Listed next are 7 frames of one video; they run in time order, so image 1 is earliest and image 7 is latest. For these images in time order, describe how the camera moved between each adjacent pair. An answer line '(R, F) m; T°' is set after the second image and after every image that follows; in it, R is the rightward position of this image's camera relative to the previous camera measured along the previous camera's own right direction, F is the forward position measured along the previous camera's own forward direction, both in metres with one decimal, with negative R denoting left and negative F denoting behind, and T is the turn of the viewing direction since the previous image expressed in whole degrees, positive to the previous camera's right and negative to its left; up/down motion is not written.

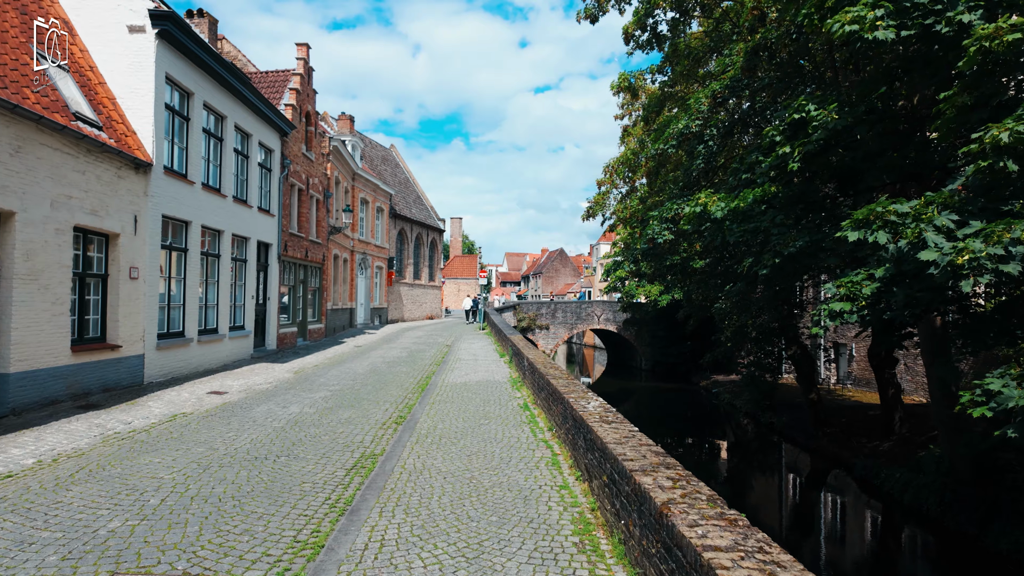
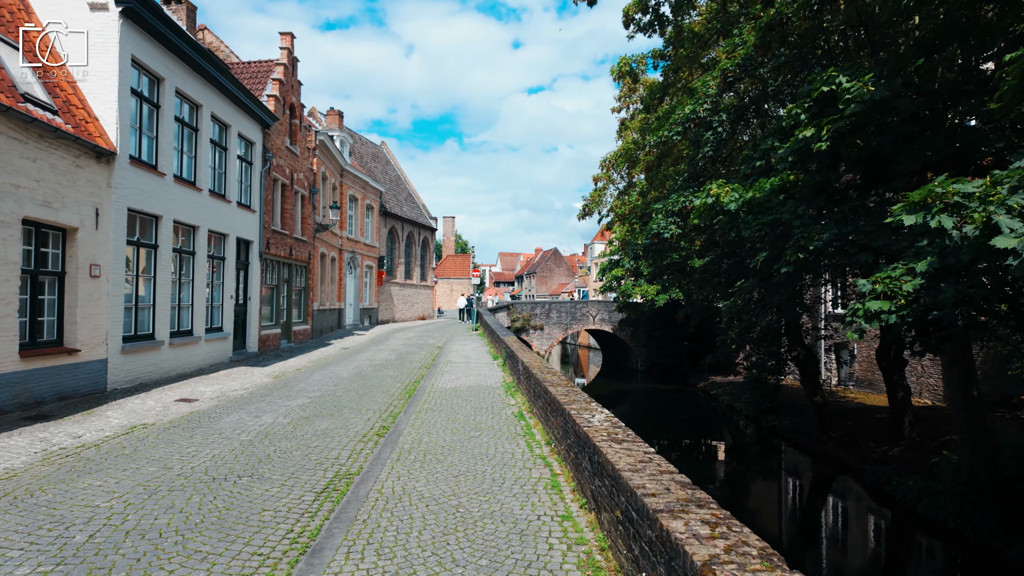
(0.0, +0.7) m; +1°
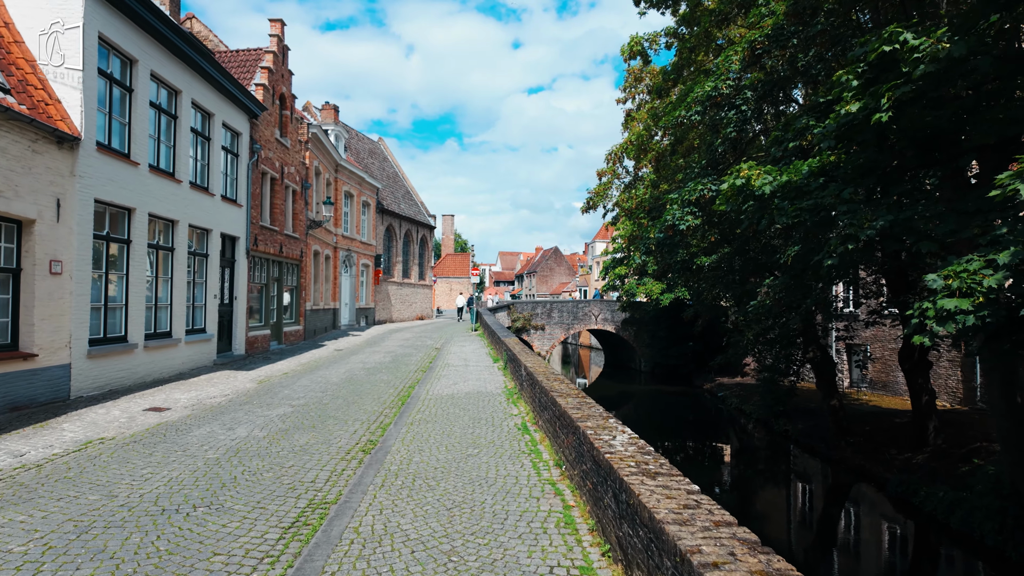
(0.0, +0.9) m; 0°
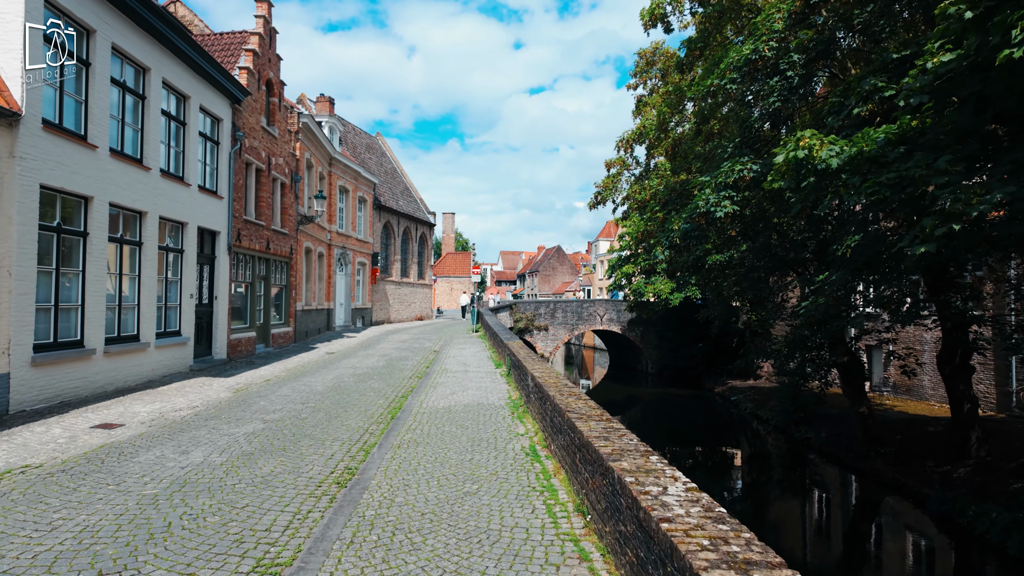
(-0.1, +1.2) m; 0°
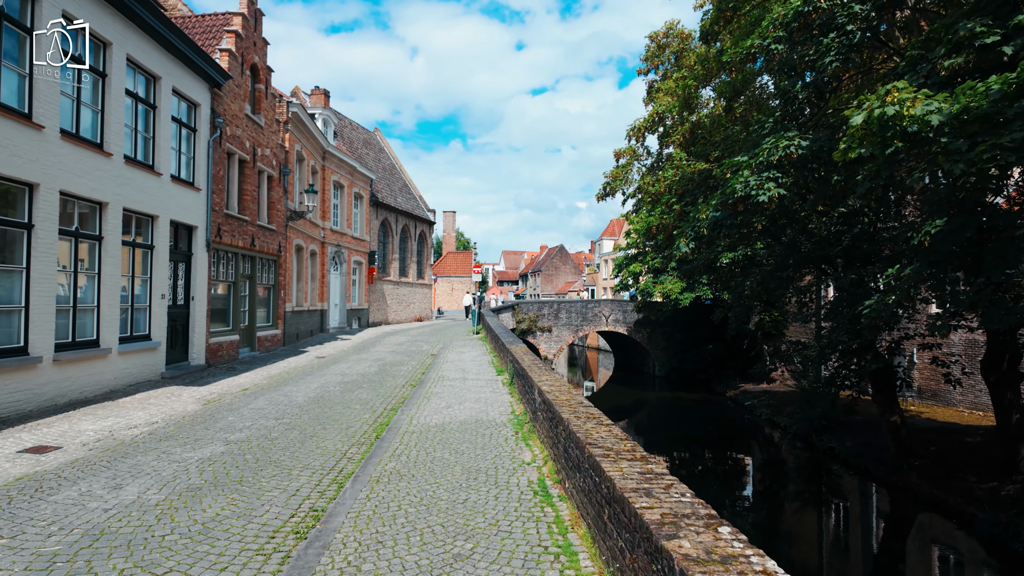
(0.0, +1.2) m; 0°
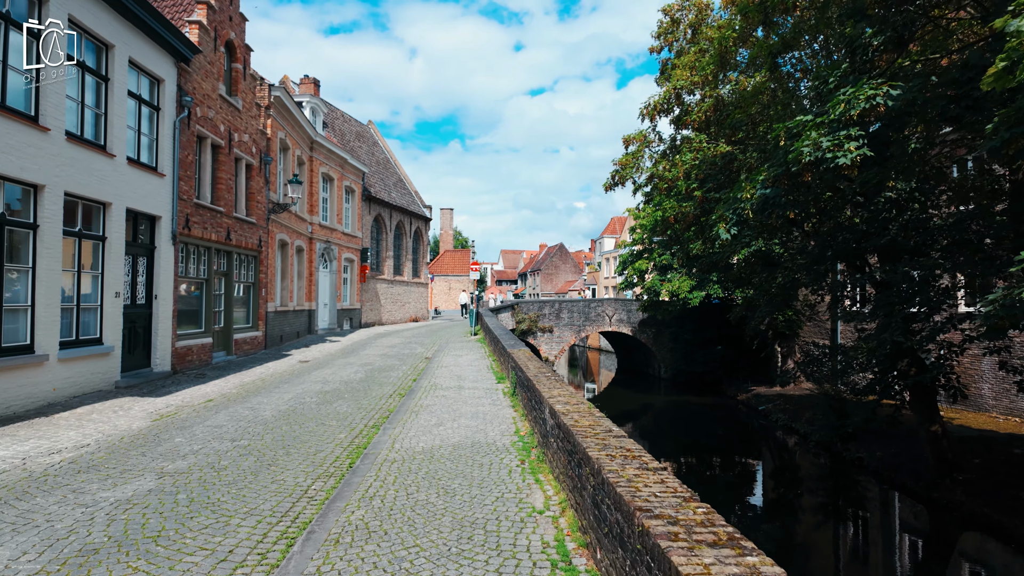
(-0.1, +1.4) m; 0°
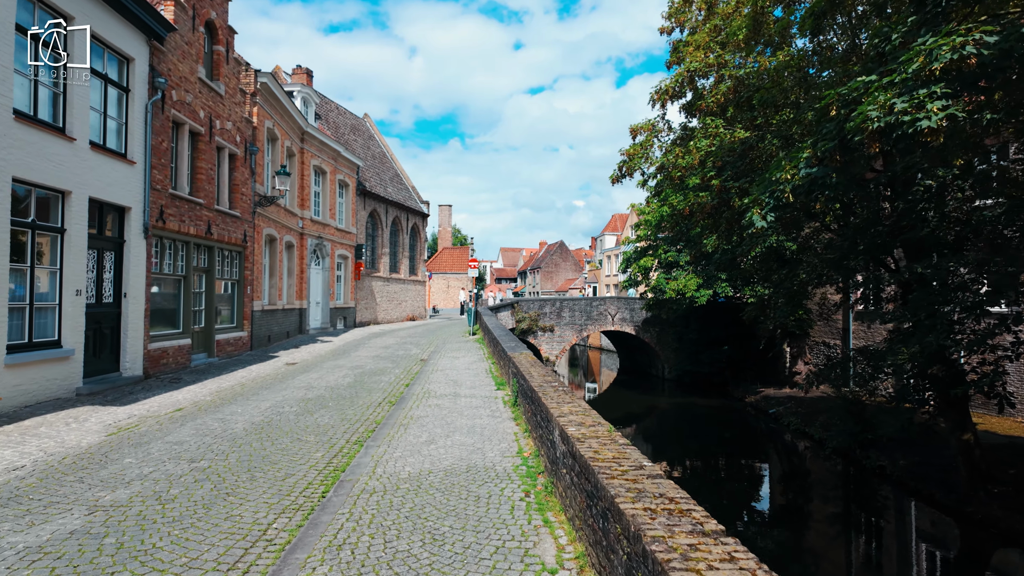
(0.0, +0.9) m; 0°
